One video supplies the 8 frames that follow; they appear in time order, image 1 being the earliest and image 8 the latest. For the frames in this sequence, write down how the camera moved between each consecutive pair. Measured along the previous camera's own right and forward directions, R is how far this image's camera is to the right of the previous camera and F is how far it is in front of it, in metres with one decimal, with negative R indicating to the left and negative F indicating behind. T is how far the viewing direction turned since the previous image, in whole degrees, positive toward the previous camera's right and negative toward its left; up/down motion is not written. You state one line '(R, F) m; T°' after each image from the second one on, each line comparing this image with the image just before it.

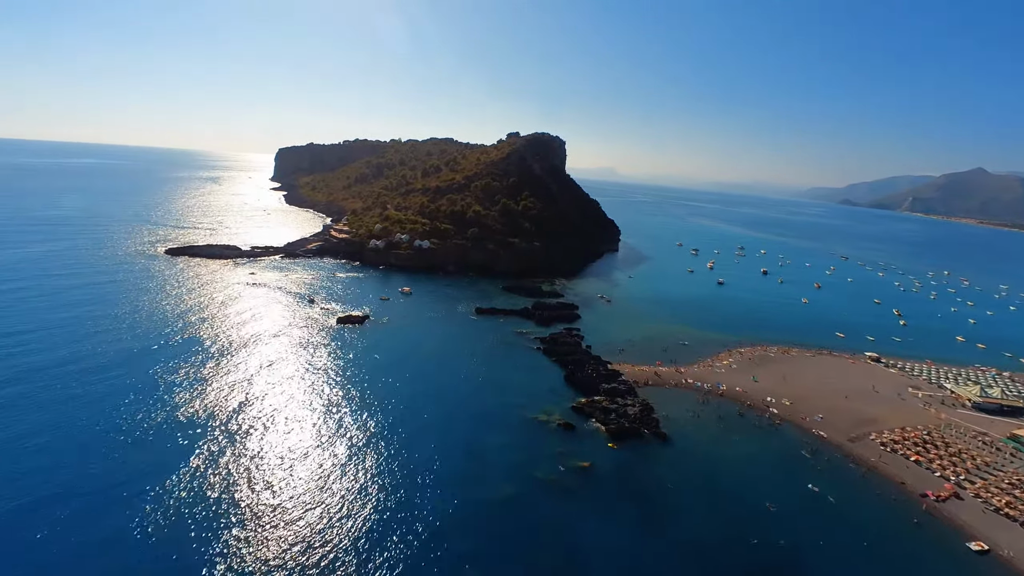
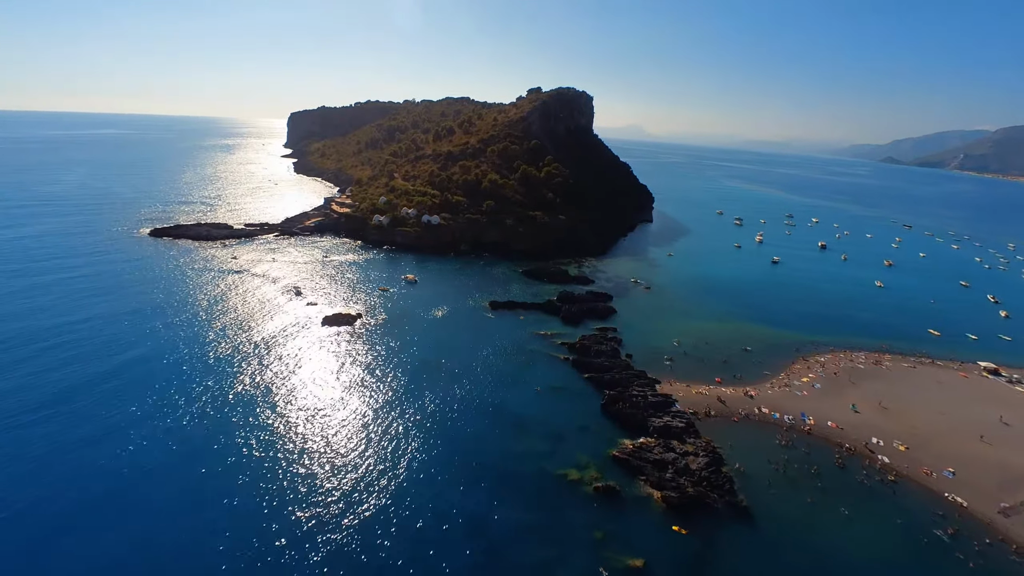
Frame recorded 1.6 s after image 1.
(-0.1, +12.7) m; -3°
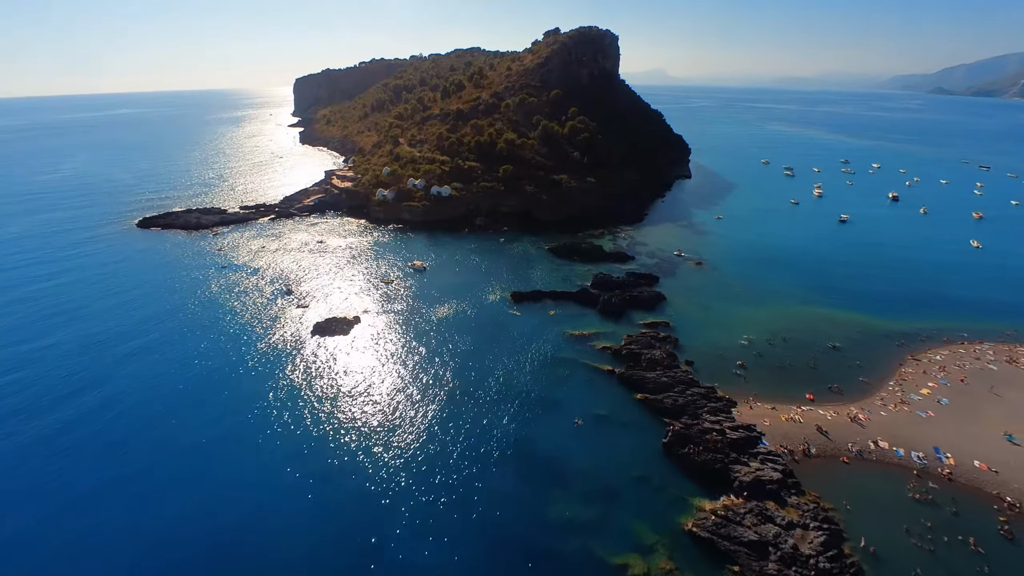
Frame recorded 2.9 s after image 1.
(-0.3, +10.8) m; -3°
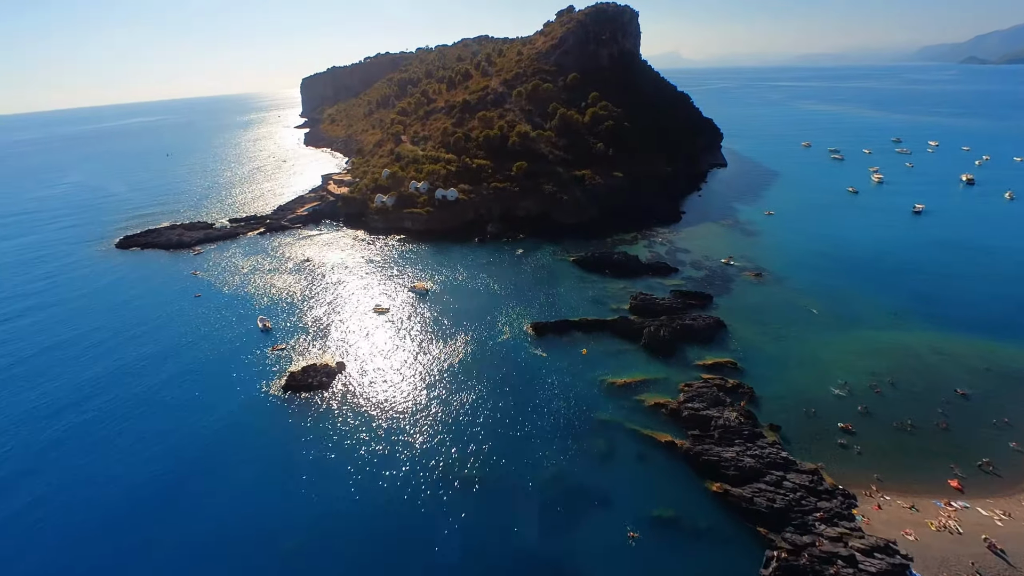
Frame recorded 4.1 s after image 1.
(-0.2, +10.1) m; -2°
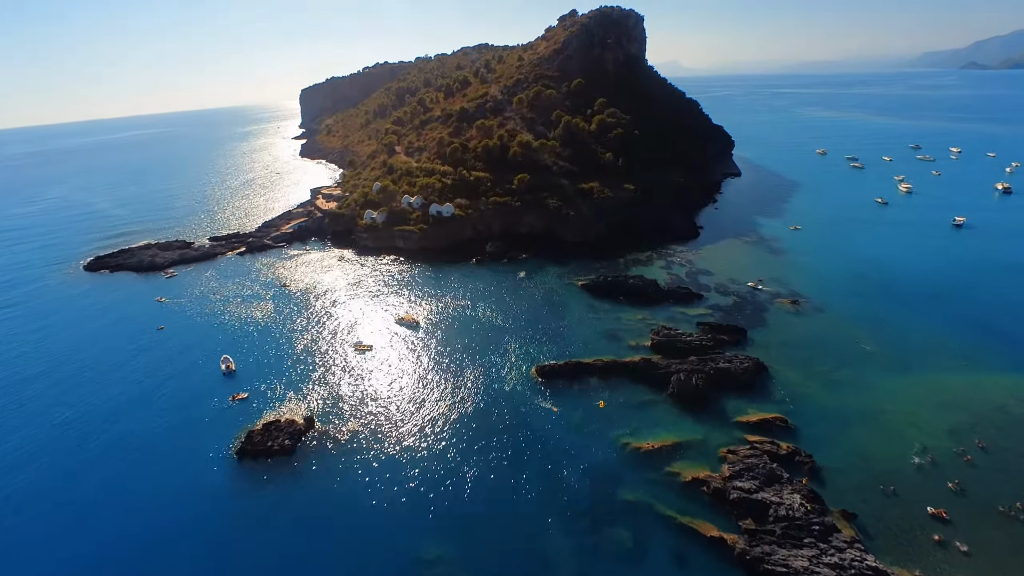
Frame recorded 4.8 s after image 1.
(+0.1, +6.4) m; 0°
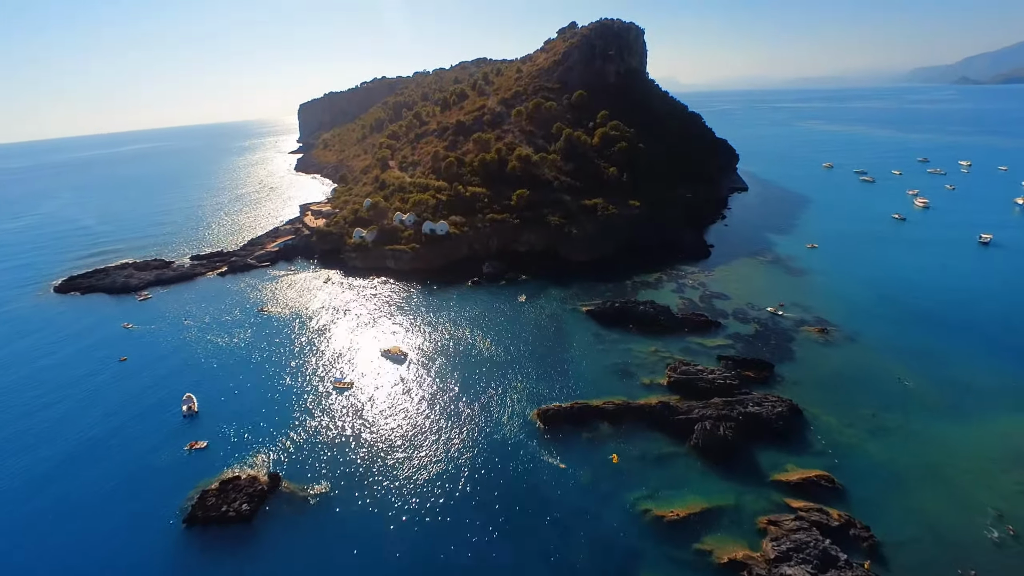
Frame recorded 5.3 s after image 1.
(+0.1, +4.3) m; 0°
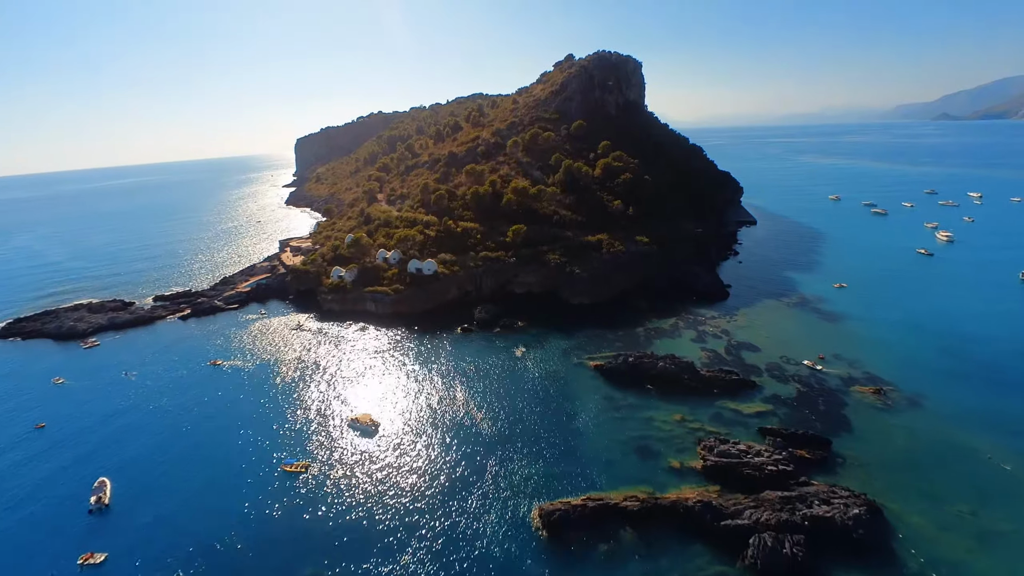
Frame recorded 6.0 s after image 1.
(+0.2, +6.5) m; 0°
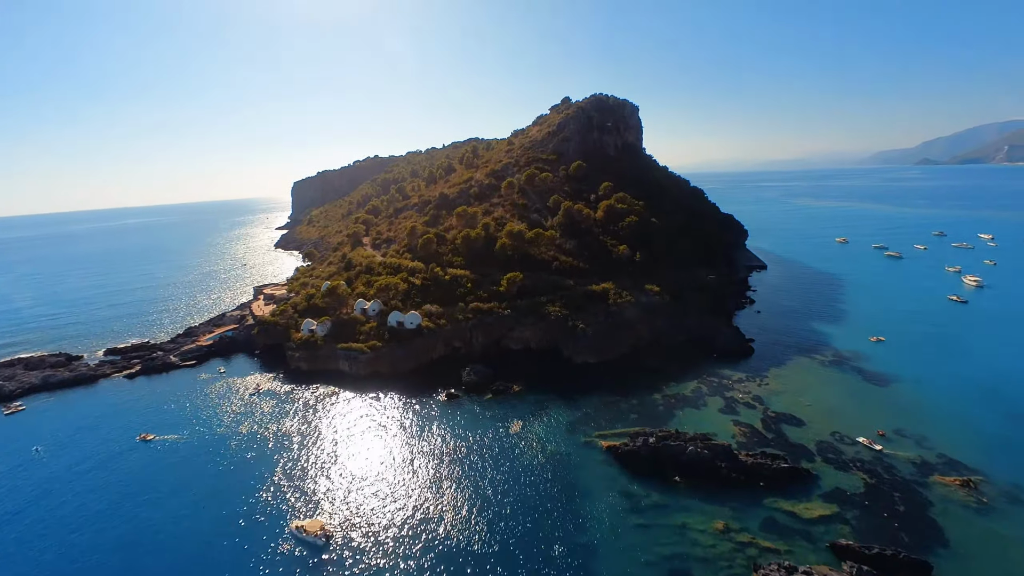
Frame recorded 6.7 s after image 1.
(+0.2, +6.4) m; 0°
